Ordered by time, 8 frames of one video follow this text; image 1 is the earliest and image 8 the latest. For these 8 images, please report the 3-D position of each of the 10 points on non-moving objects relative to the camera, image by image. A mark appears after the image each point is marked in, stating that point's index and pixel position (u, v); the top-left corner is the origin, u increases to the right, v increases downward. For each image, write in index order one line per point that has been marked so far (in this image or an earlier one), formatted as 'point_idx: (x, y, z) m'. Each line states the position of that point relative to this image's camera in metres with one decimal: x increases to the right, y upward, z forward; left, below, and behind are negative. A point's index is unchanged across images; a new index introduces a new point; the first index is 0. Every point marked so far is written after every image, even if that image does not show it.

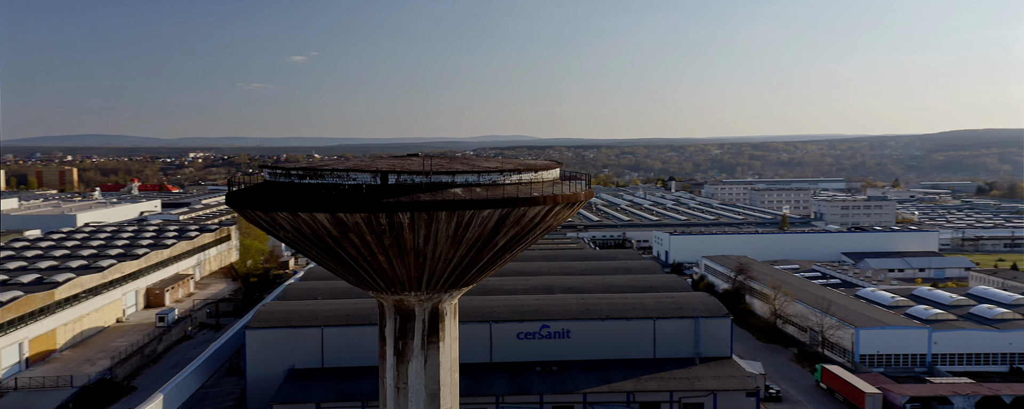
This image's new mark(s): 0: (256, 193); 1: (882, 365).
0: (-1.7, +0.1, +4.8) m
1: (+5.7, -2.5, +10.9) m
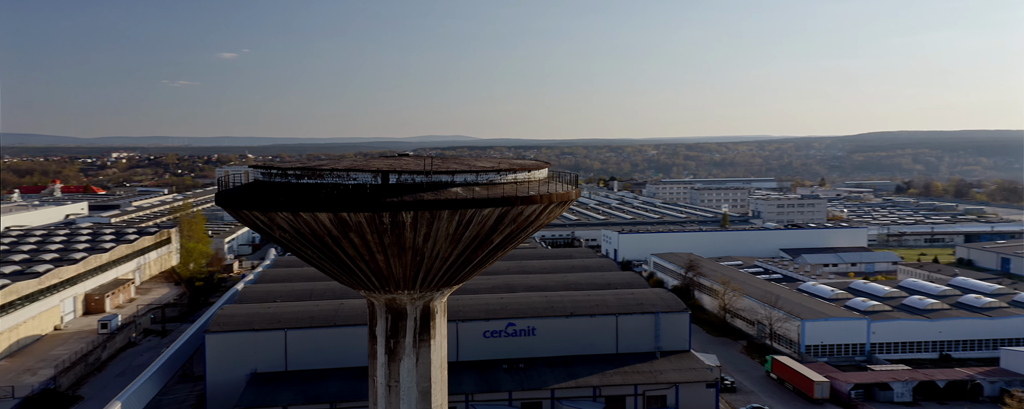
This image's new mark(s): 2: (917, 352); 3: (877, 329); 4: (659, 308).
0: (-1.7, +0.1, +4.7) m
1: (+5.1, -2.4, +11.5) m
2: (+6.7, -2.4, +11.7) m
3: (+6.0, -2.0, +11.6) m
4: (+2.1, -1.5, +10.1) m
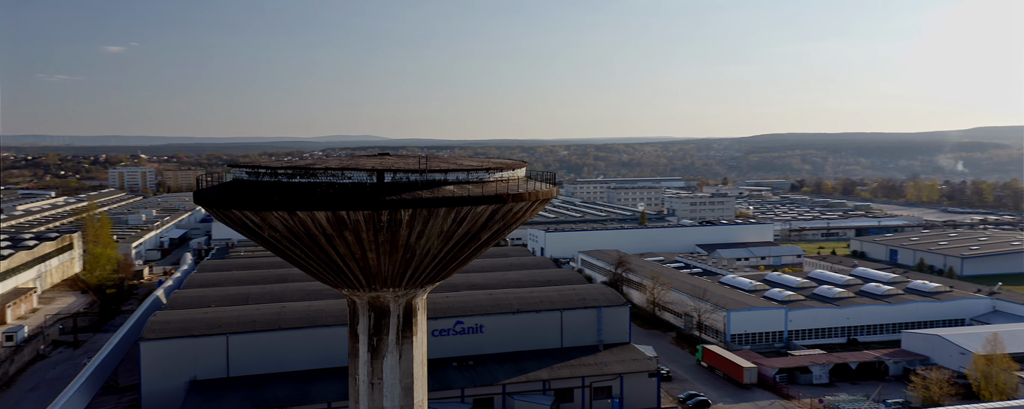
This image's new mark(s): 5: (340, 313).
0: (-1.8, +0.1, +4.7) m
1: (+4.1, -2.4, +12.3) m
2: (+5.7, -2.4, +12.7) m
3: (+5.0, -2.0, +12.5) m
4: (+1.3, -1.5, +10.5) m
5: (-2.5, -1.6, +10.3) m
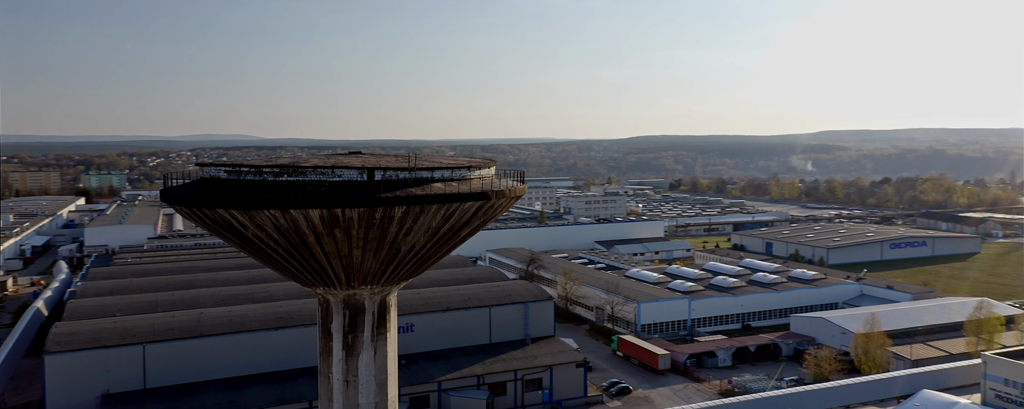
0: (-1.9, +0.1, +4.5) m
1: (+2.7, -2.3, +13.1) m
2: (+4.2, -2.3, +13.7) m
3: (+3.5, -1.9, +13.4) m
4: (+0.2, -1.4, +10.8) m
5: (-3.5, -1.6, +10.0) m
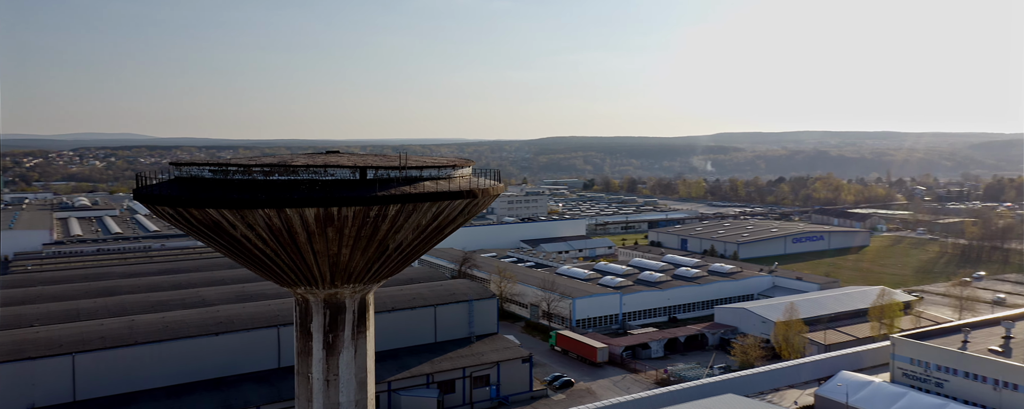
0: (-1.9, +0.1, +4.4) m
1: (+1.5, -2.3, +13.5) m
2: (+2.9, -2.3, +14.4) m
3: (+2.3, -1.9, +13.9) m
4: (-0.6, -1.4, +10.9) m
5: (-4.2, -1.6, +9.6) m
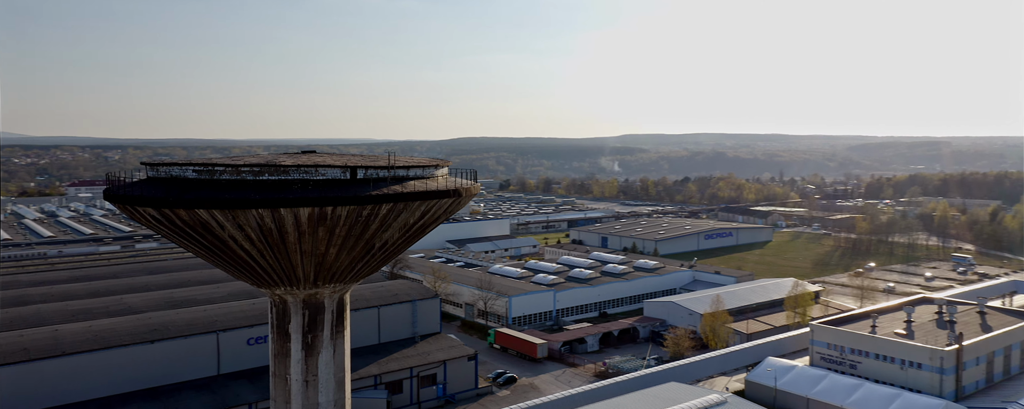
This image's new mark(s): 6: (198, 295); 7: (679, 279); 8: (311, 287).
0: (-2.0, +0.1, +4.3) m
1: (+0.3, -2.3, +13.8) m
2: (+1.5, -2.3, +14.8) m
3: (+1.0, -1.9, +14.3) m
4: (-1.5, -1.4, +11.0) m
5: (-4.9, -1.6, +9.2) m
6: (-5.1, -1.5, +11.5) m
7: (+3.9, -1.7, +16.7) m
8: (-1.4, -0.6, +5.1) m
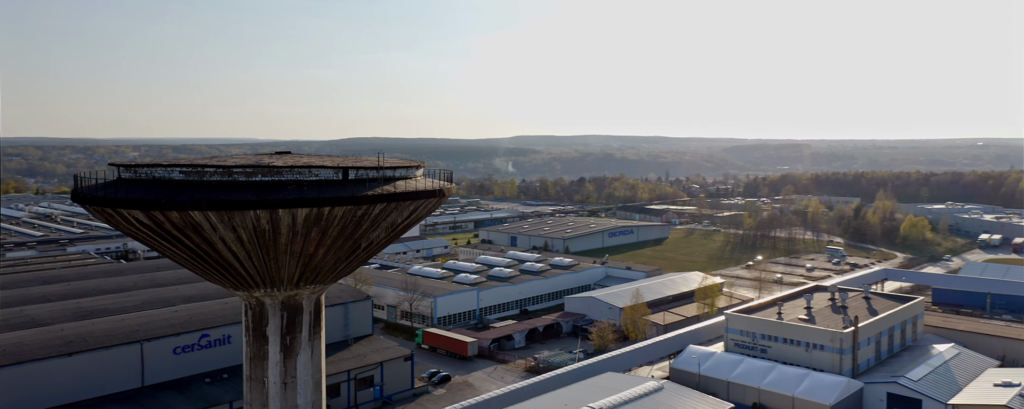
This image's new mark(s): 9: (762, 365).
0: (-2.0, +0.1, +4.2) m
1: (-1.2, -2.3, +13.9) m
2: (-0.1, -2.3, +15.1) m
3: (-0.6, -1.9, +14.5) m
4: (-2.5, -1.4, +10.8) m
5: (-5.6, -1.7, +8.6) m
6: (-6.2, -1.5, +10.8) m
7: (+2.0, -1.7, +17.3) m
8: (-1.6, -0.6, +5.1) m
9: (+3.7, -2.4, +10.4) m
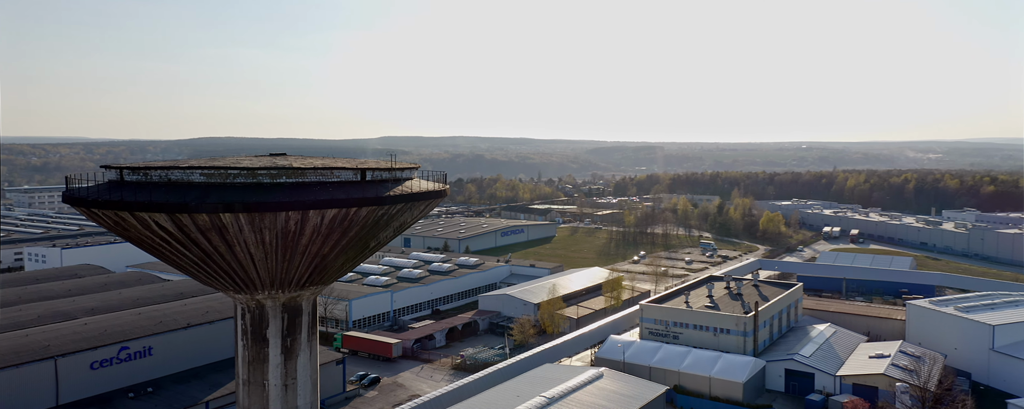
0: (-1.8, +0.1, +4.1) m
1: (-2.8, -2.3, +13.8) m
2: (-1.9, -2.3, +15.2) m
3: (-2.3, -1.9, +14.5) m
4: (-3.6, -1.5, +10.5) m
5: (-6.1, -1.8, +7.7) m
6: (-7.1, -1.6, +9.8) m
7: (-0.3, -1.7, +17.7) m
8: (-1.5, -0.6, +5.0) m
9: (+2.6, -2.3, +11.2) m
